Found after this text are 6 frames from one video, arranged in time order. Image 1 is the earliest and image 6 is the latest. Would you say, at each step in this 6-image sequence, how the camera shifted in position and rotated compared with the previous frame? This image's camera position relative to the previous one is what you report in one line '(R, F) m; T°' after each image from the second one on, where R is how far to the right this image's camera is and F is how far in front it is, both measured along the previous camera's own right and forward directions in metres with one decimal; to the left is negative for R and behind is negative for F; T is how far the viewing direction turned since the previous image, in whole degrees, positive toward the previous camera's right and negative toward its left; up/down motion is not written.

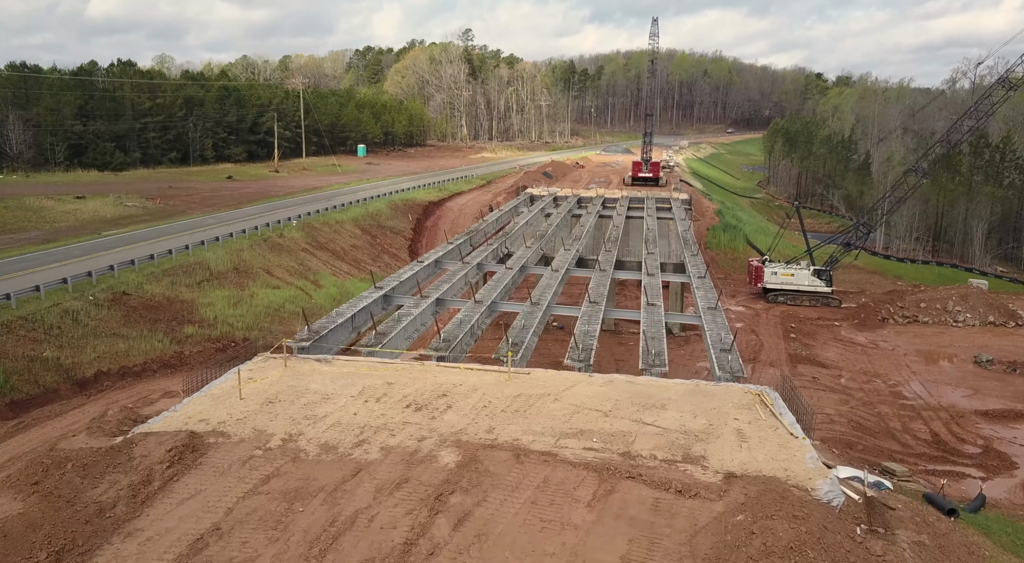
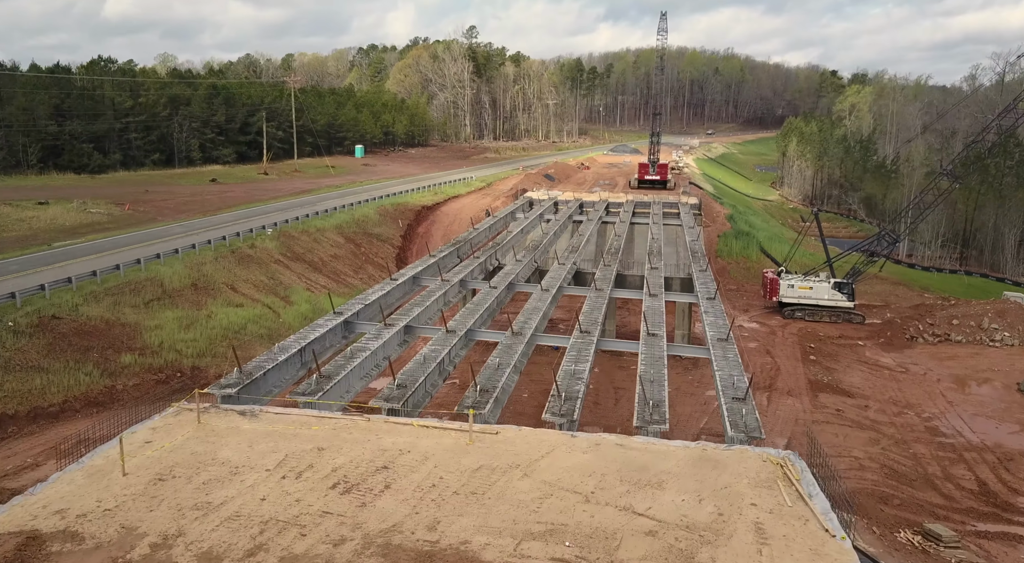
(+0.7, +2.5) m; -1°
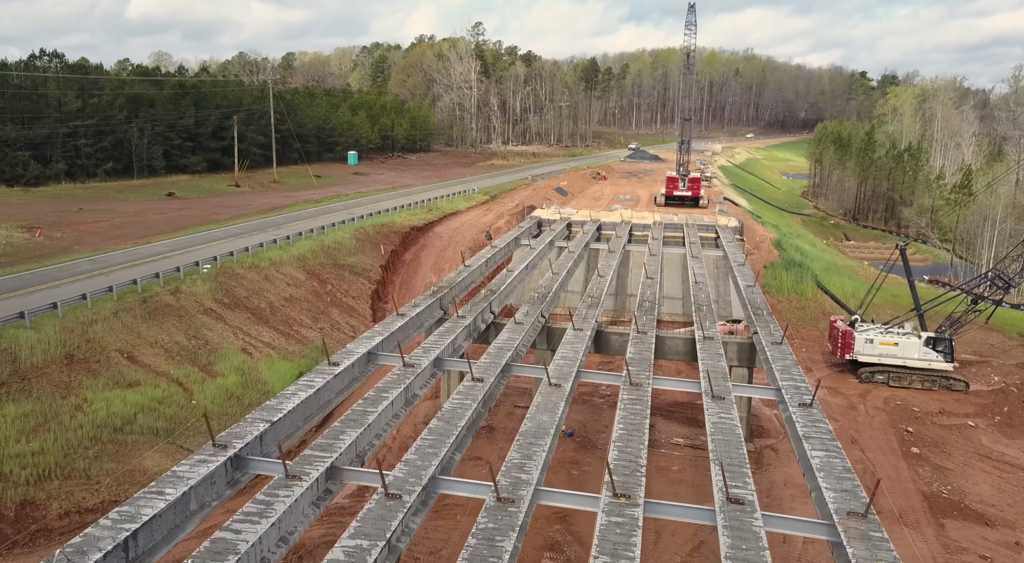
(+0.3, +6.3) m; -1°
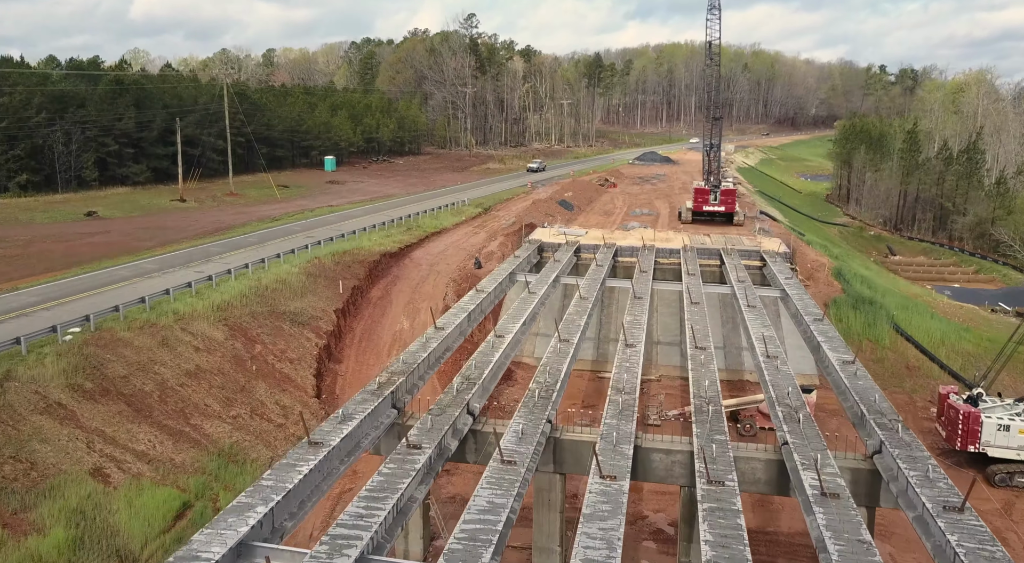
(+0.2, +6.6) m; 0°
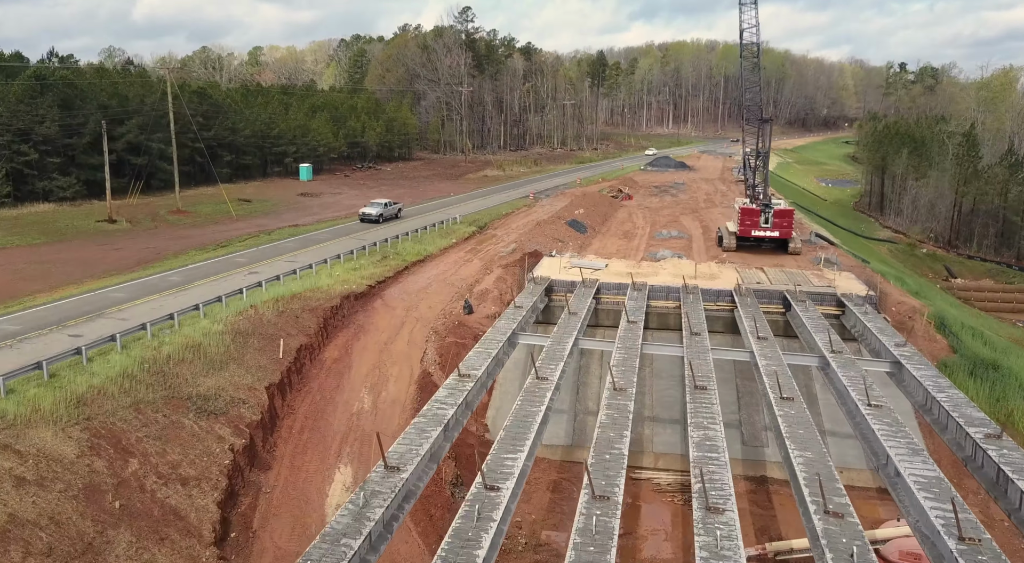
(0.0, +6.4) m; 0°
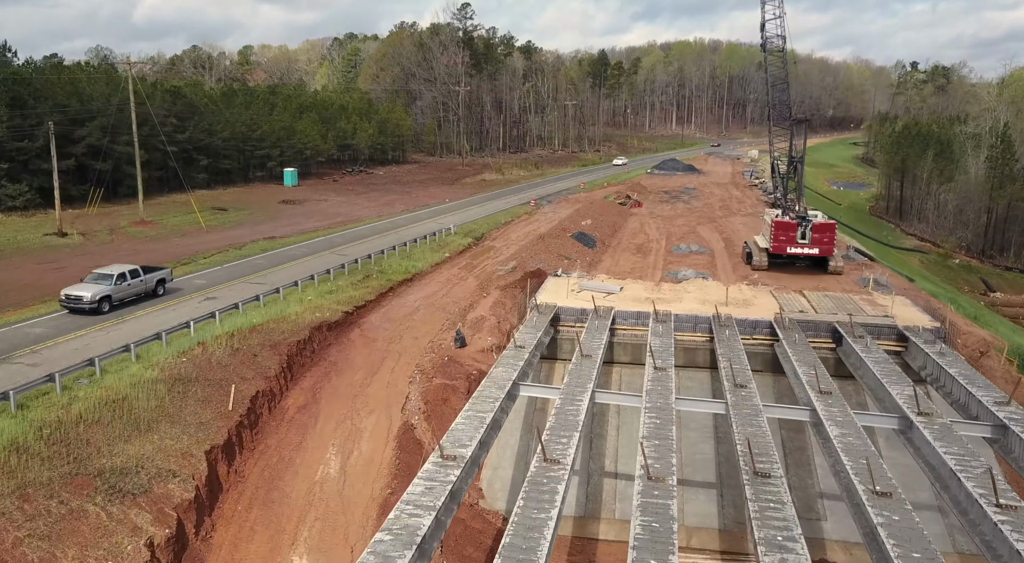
(0.0, +3.3) m; 0°
